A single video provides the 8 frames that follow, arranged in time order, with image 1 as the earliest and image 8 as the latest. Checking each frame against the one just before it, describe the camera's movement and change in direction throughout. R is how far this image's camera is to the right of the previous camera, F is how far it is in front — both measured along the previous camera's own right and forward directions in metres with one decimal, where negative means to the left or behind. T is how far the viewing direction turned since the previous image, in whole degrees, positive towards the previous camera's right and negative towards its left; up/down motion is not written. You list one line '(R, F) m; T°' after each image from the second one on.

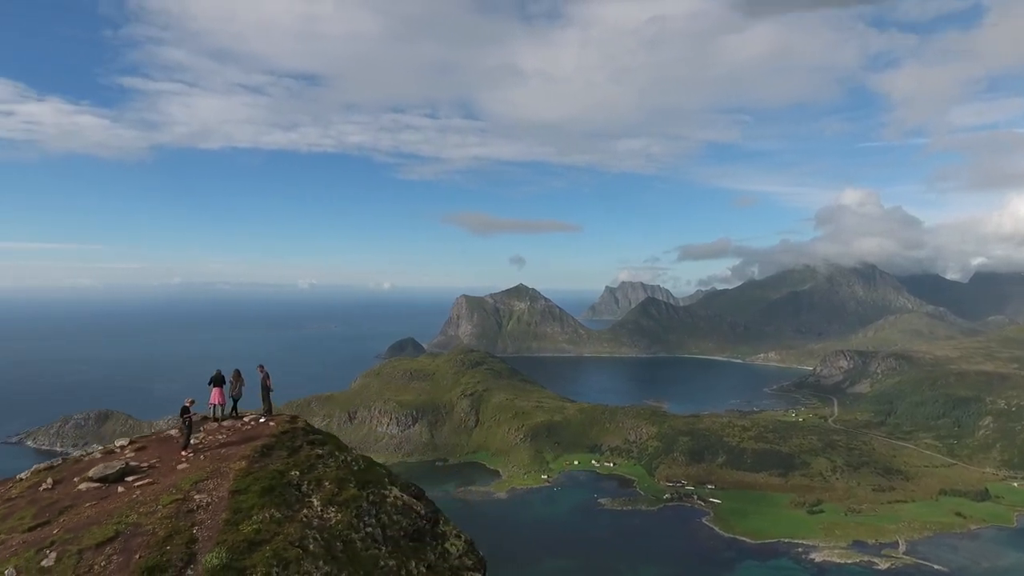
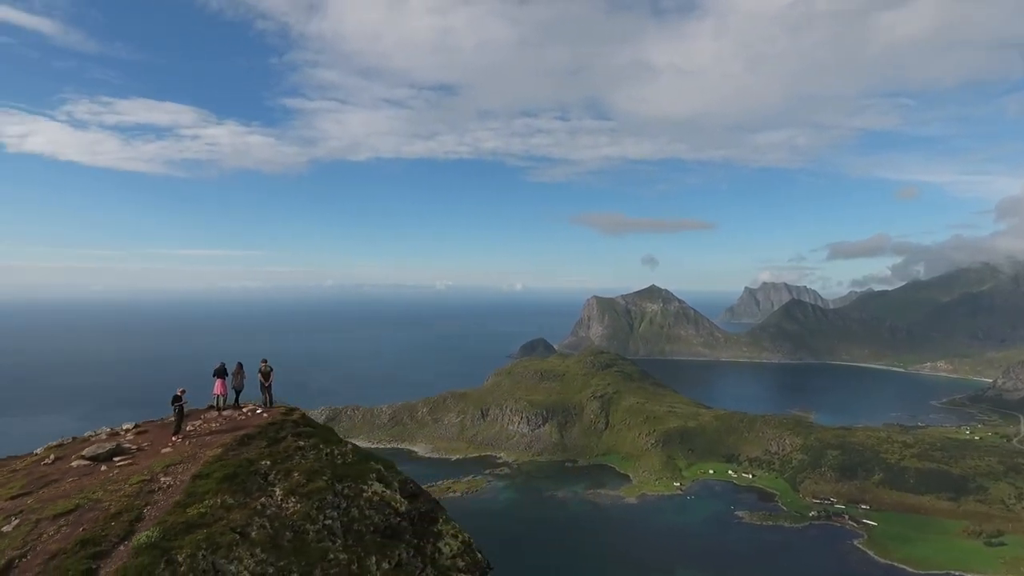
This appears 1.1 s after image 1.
(+5.2, +1.1) m; -12°
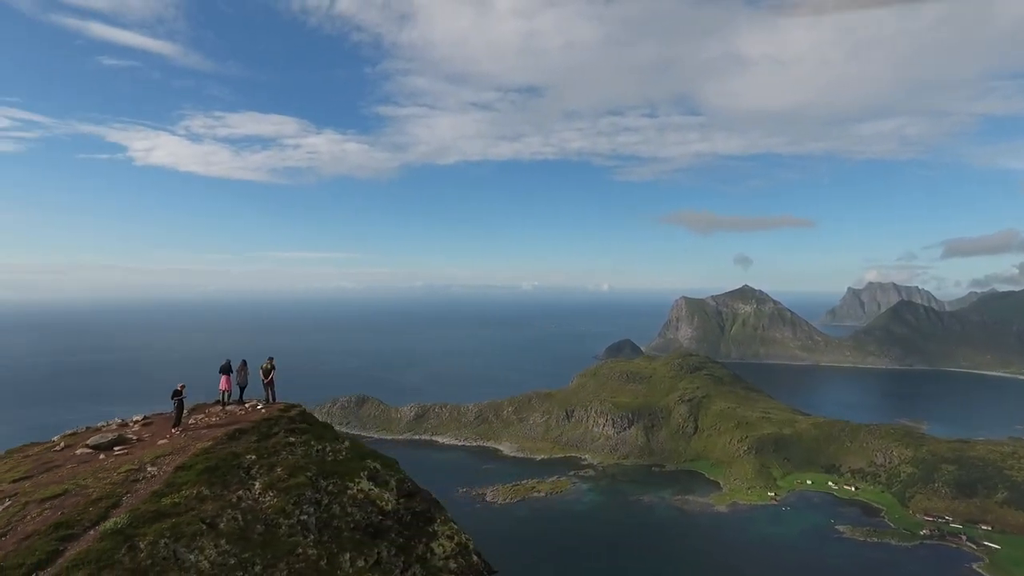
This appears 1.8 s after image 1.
(+3.5, +0.6) m; -8°
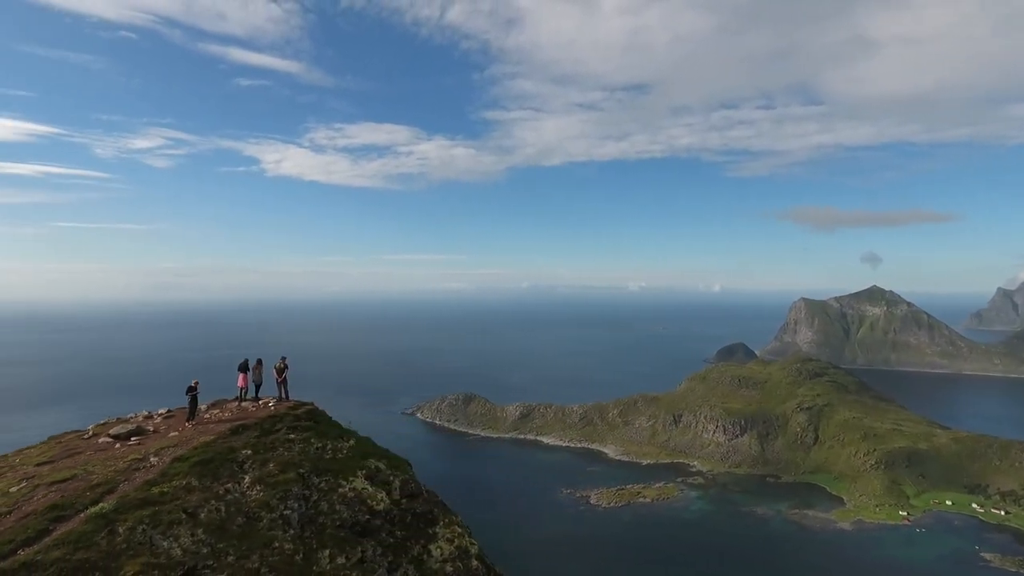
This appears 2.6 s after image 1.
(+4.1, +0.8) m; -10°
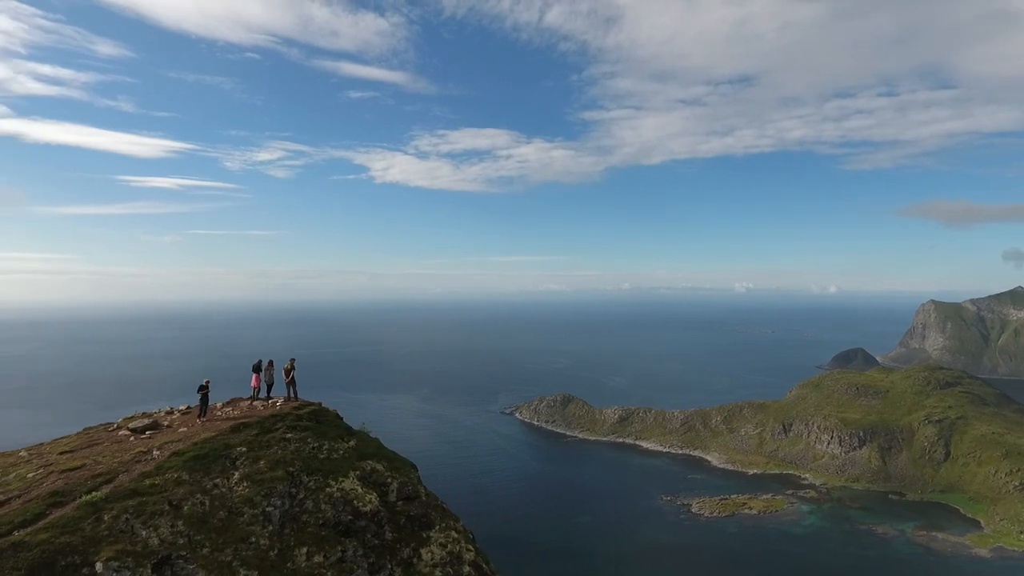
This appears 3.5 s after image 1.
(+4.1, +0.7) m; -9°
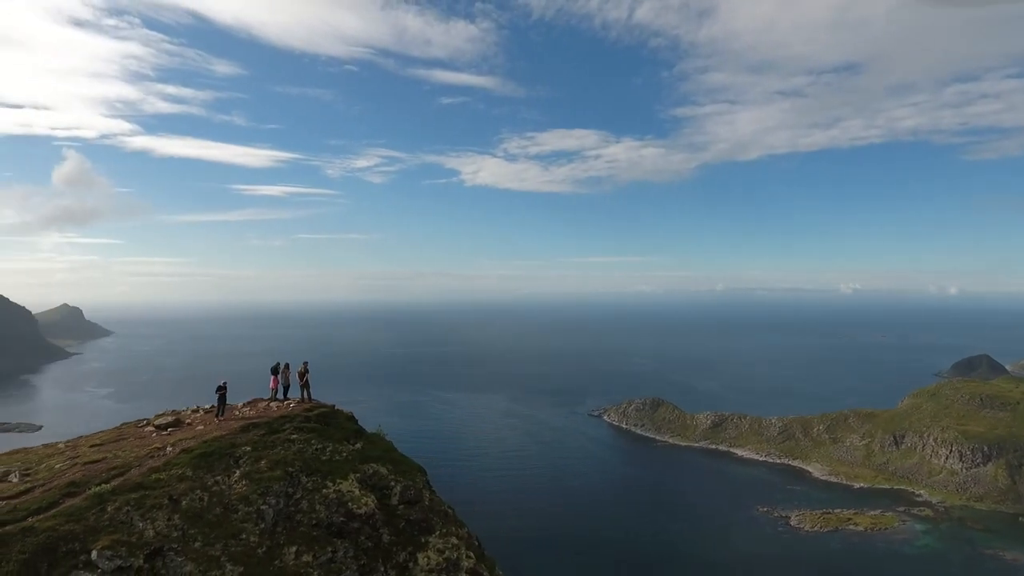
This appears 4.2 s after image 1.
(+3.5, +0.6) m; -8°
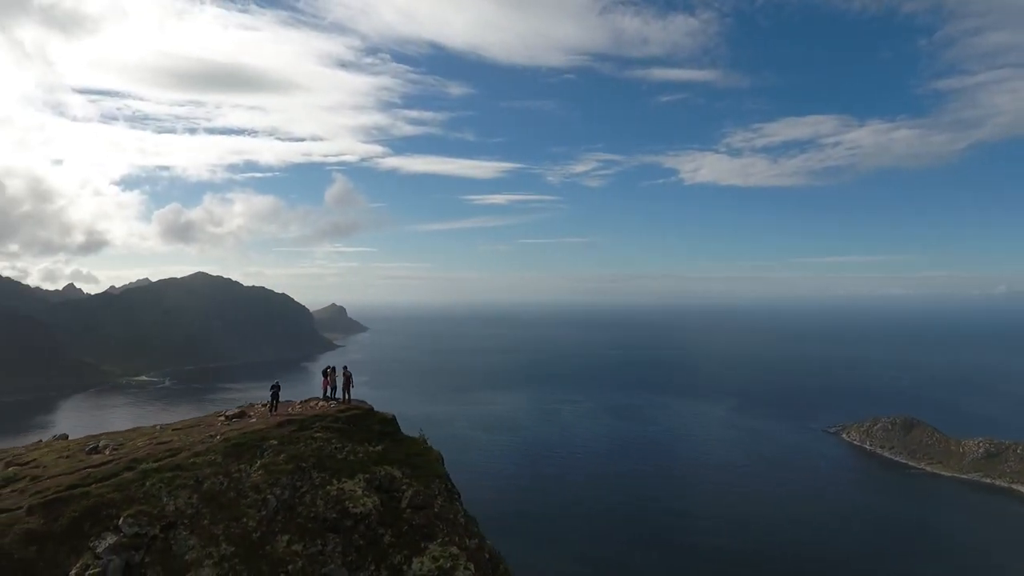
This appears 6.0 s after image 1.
(+8.5, +2.0) m; -20°
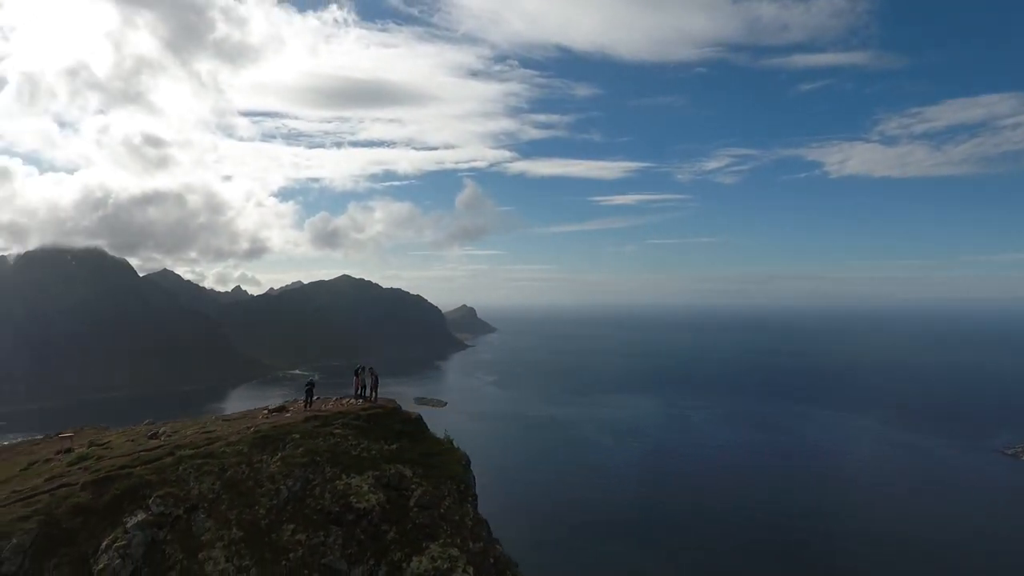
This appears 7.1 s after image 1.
(+5.1, +0.9) m; -11°
